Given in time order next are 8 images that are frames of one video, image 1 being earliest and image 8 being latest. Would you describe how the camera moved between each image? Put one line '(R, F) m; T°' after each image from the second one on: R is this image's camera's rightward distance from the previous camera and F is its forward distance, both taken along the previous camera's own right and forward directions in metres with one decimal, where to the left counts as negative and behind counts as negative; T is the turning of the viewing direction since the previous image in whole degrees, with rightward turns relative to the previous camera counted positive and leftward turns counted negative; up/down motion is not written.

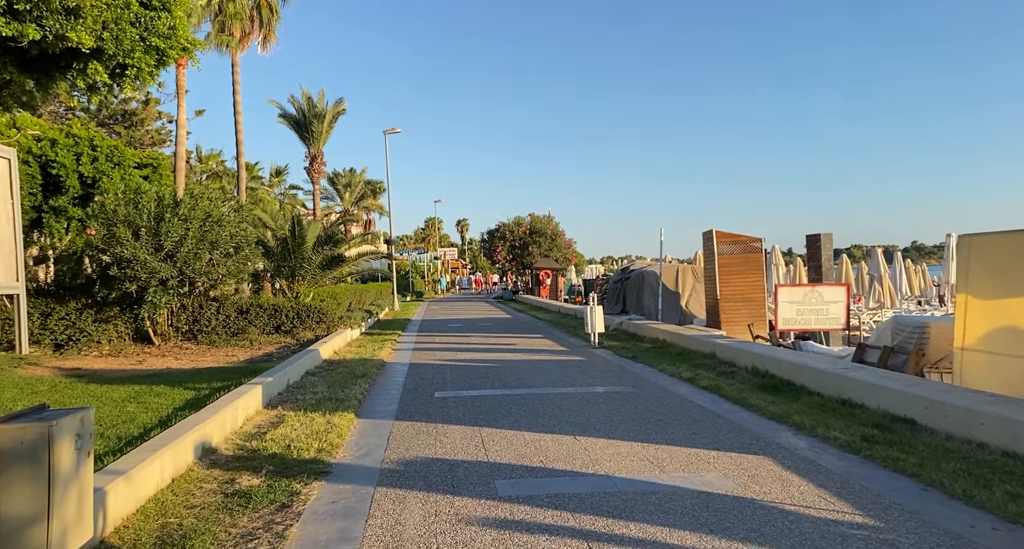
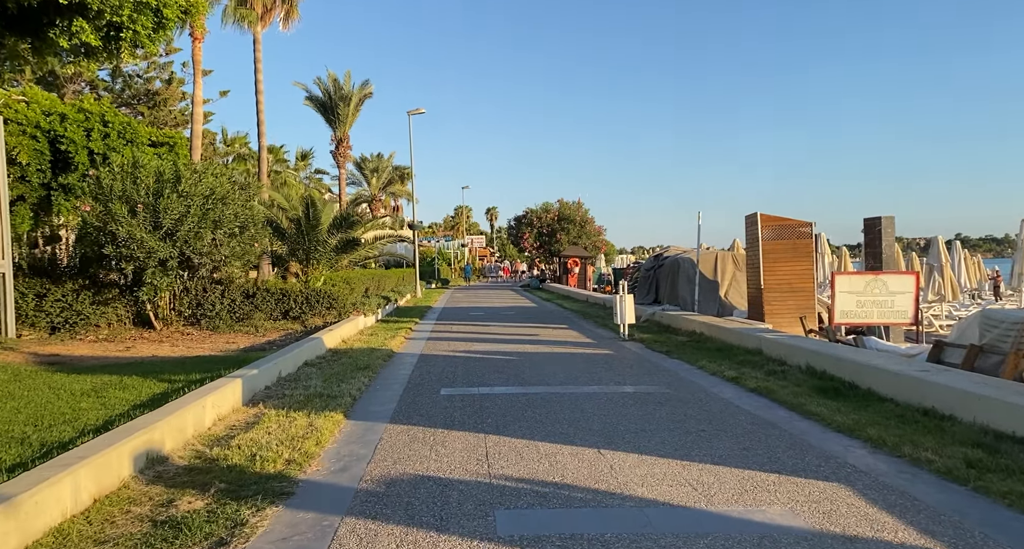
(+0.1, +1.1) m; -3°
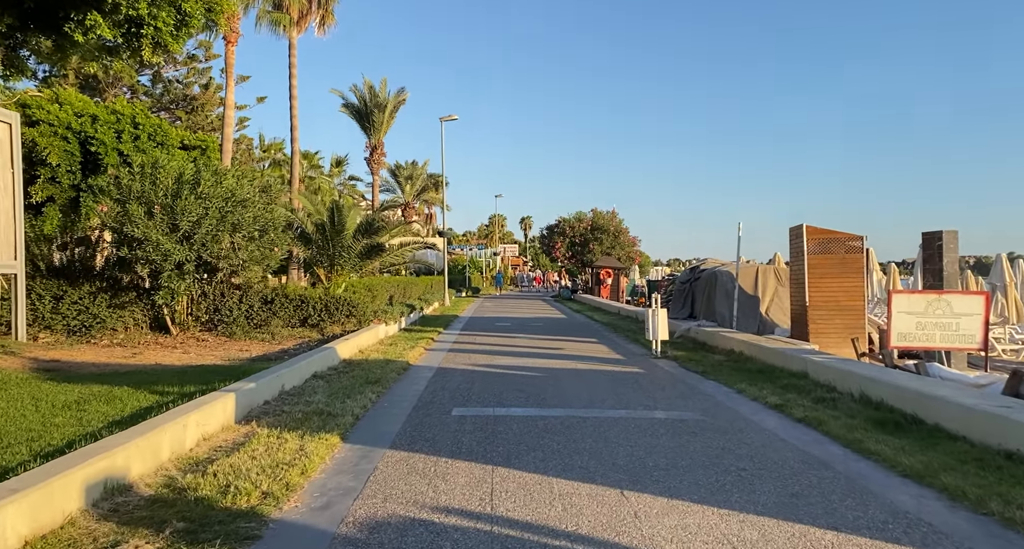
(+0.1, +0.6) m; -3°
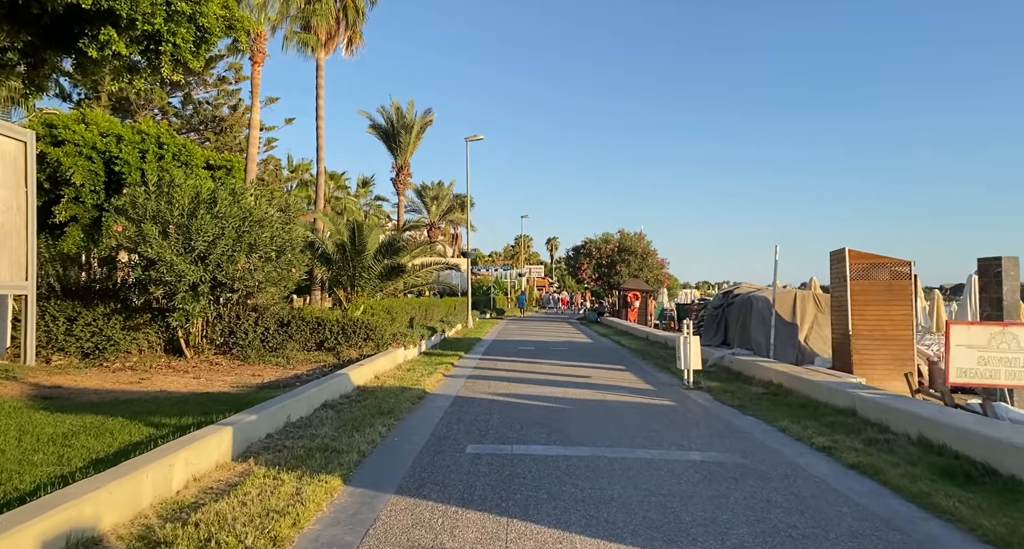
(0.0, +0.5) m; -2°
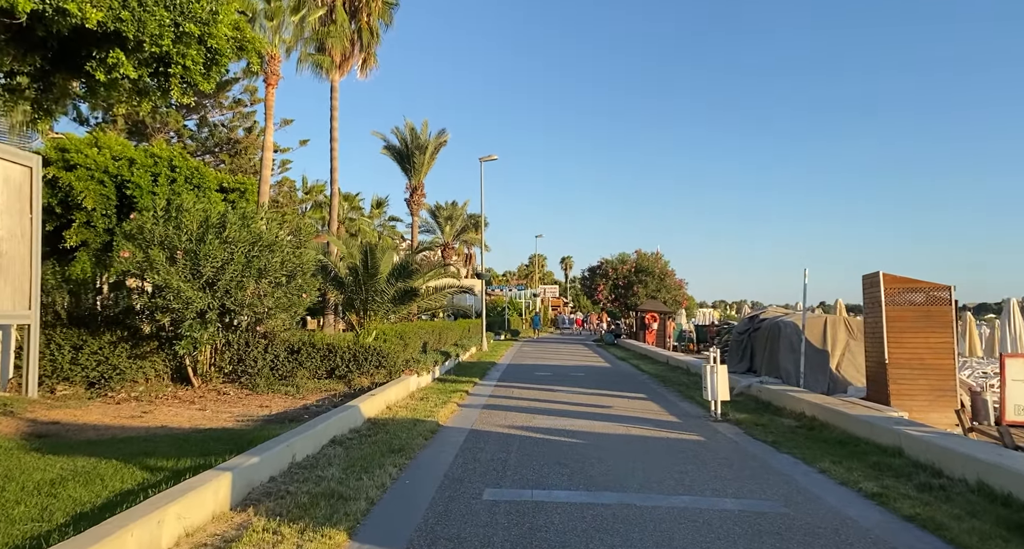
(-0.1, +0.4) m; -1°
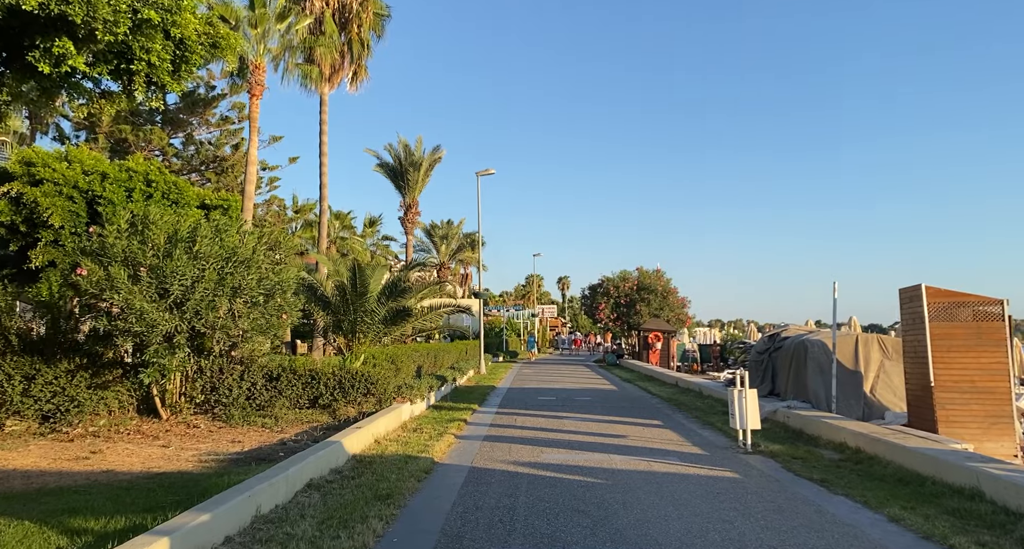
(-0.1, +1.1) m; 0°
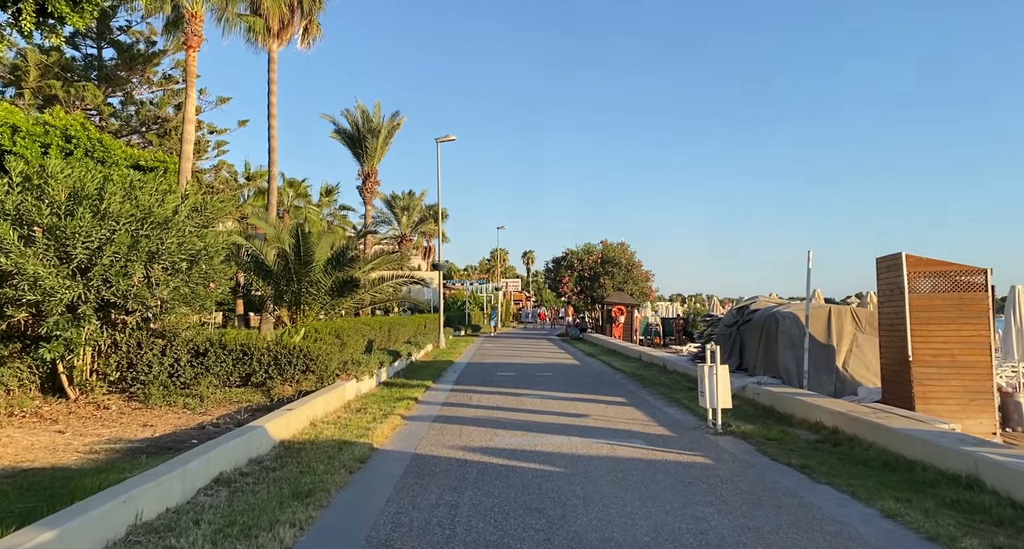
(+0.2, +0.9) m; +3°
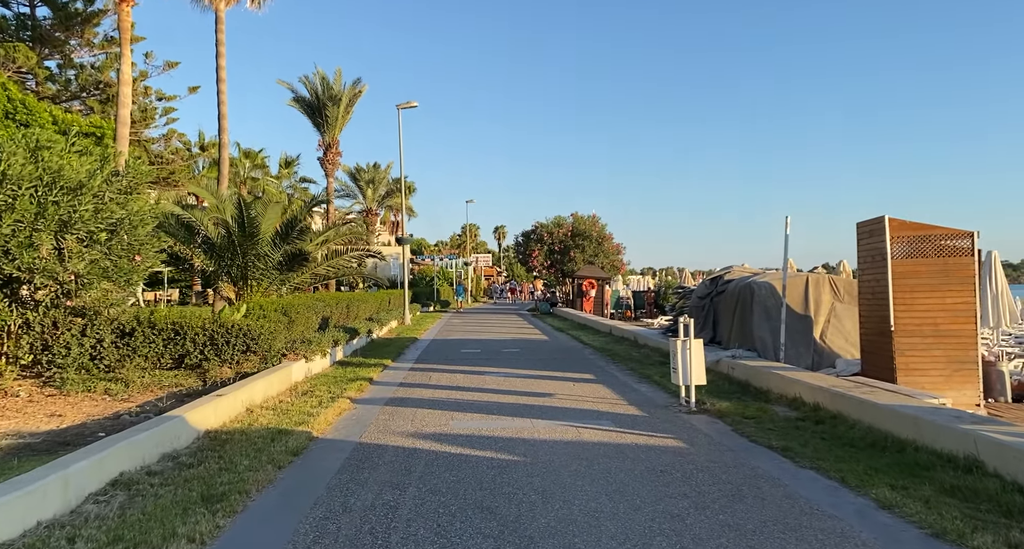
(+0.2, +0.7) m; +2°
